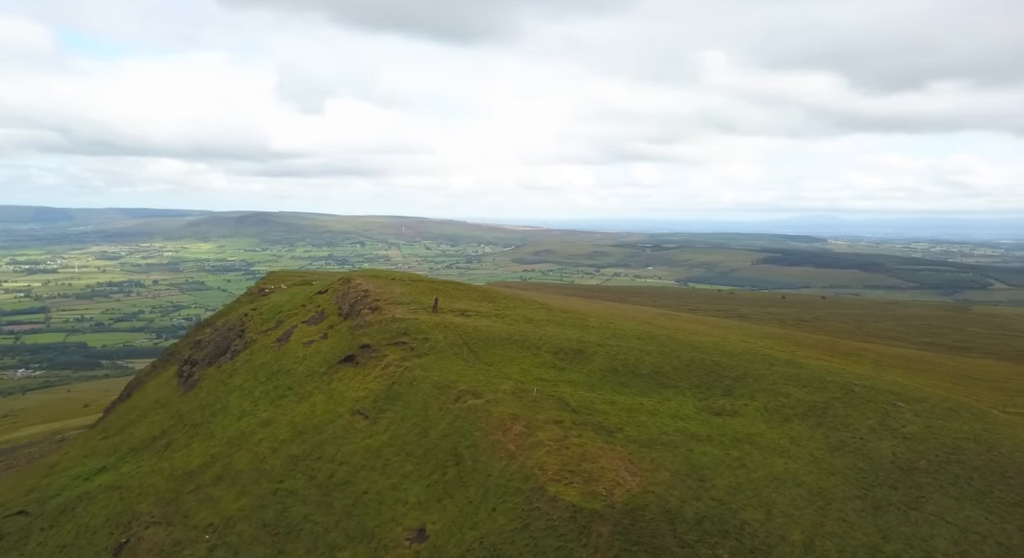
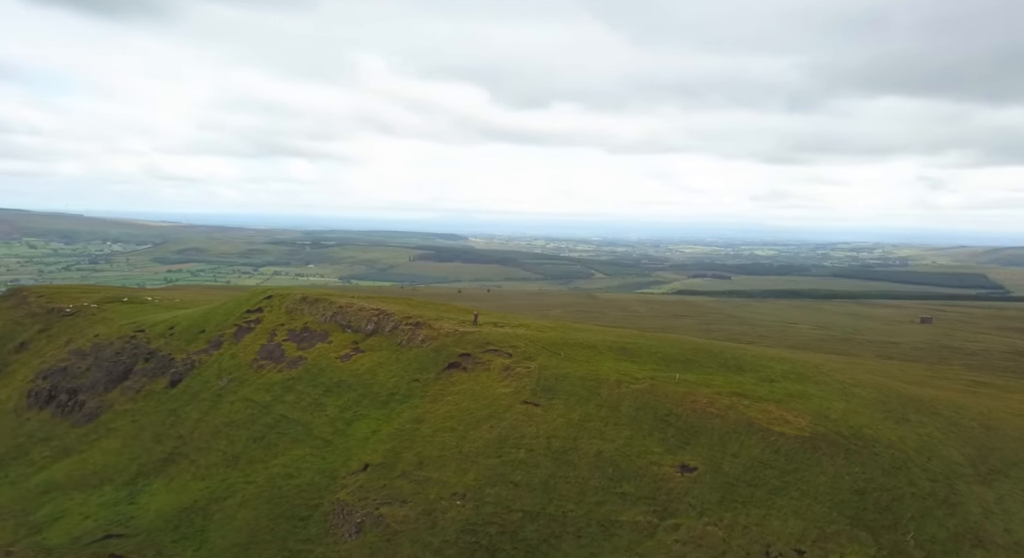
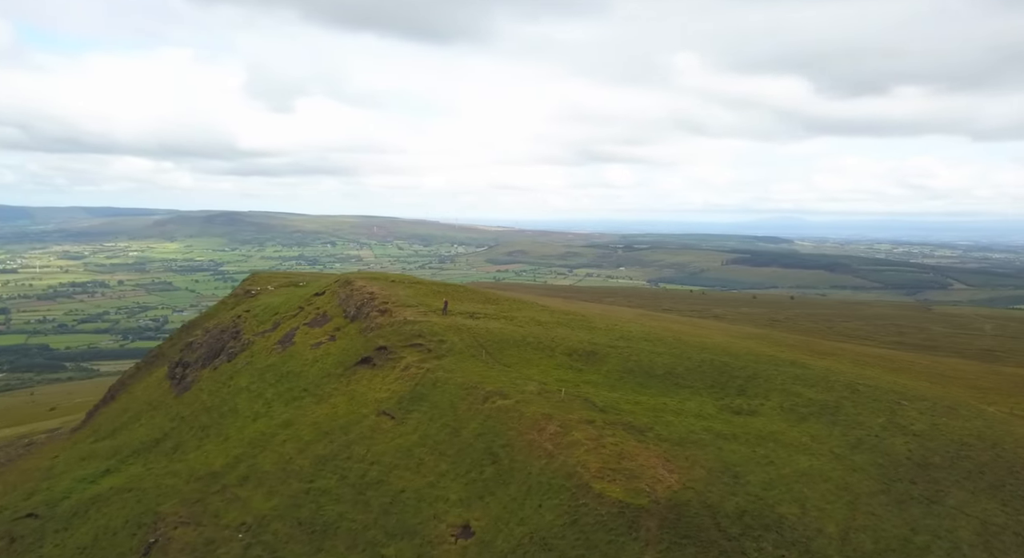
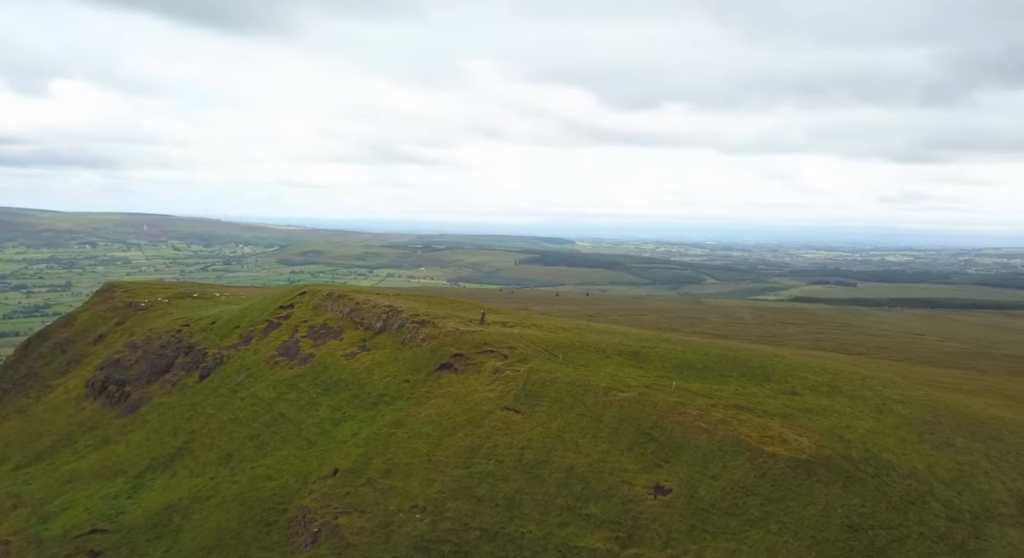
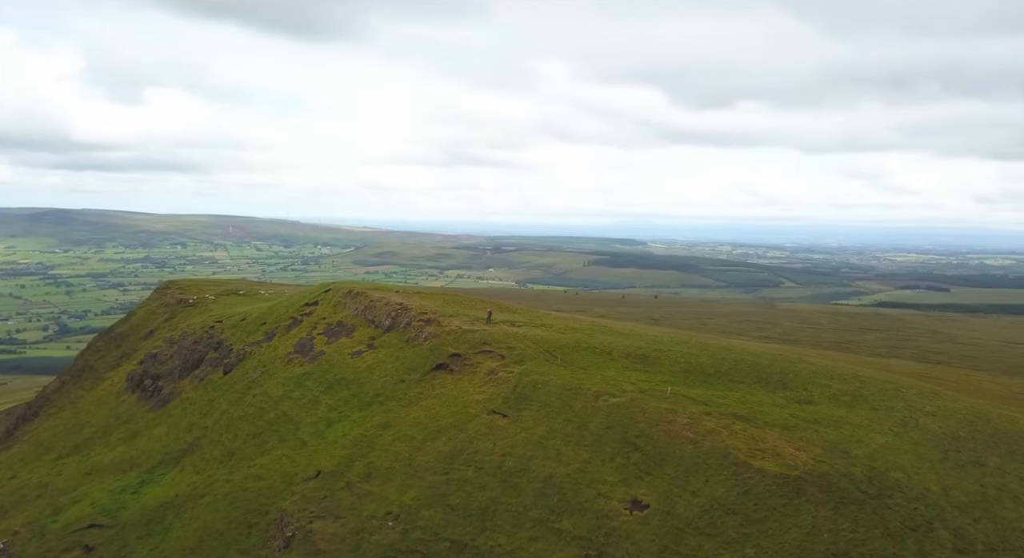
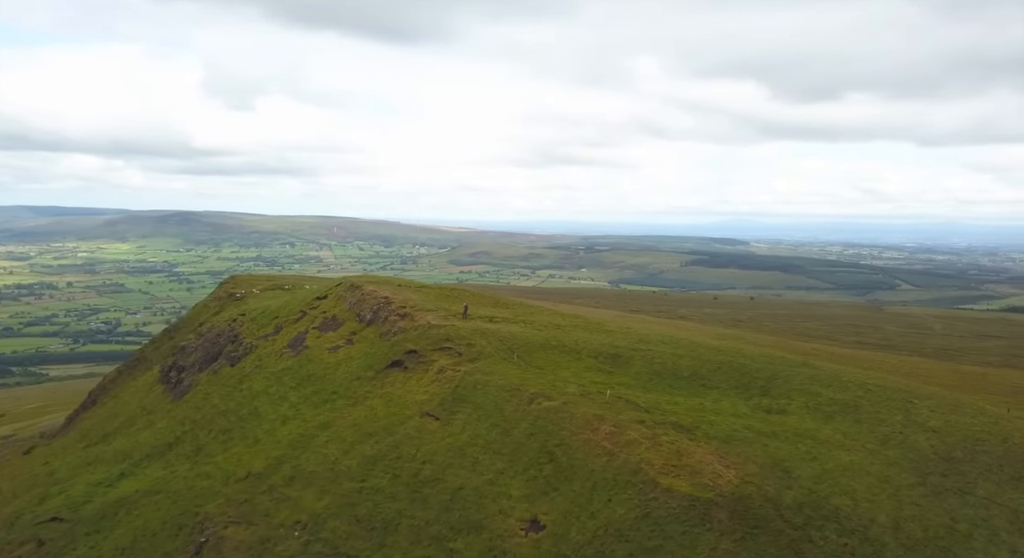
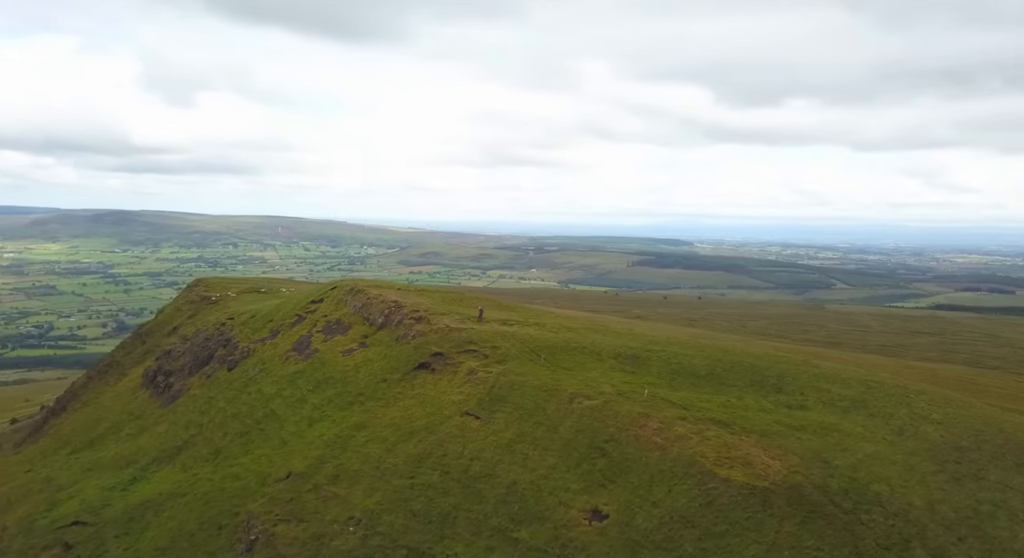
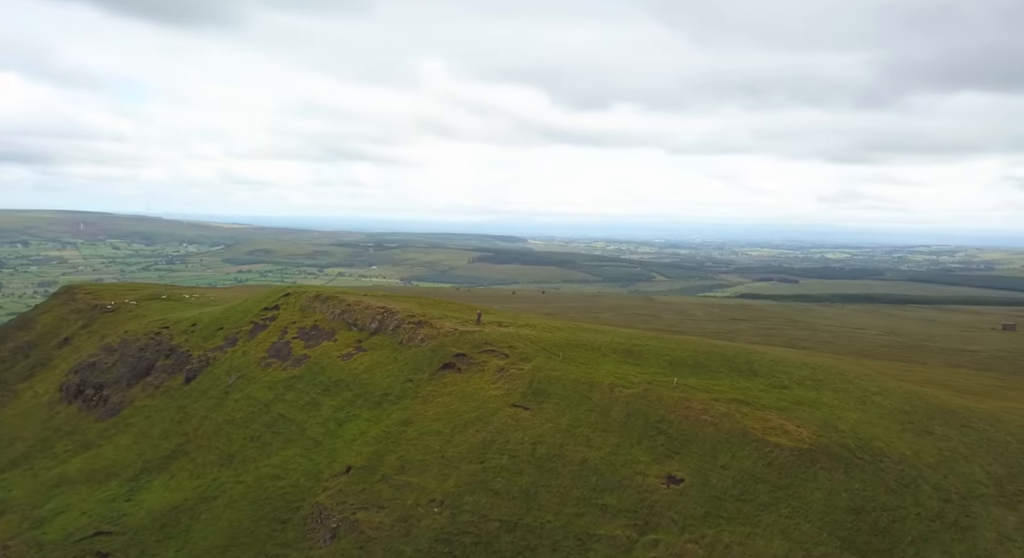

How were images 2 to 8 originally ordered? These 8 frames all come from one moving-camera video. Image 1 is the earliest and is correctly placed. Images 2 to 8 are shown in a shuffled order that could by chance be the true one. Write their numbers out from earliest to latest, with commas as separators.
3, 6, 7, 5, 4, 8, 2
